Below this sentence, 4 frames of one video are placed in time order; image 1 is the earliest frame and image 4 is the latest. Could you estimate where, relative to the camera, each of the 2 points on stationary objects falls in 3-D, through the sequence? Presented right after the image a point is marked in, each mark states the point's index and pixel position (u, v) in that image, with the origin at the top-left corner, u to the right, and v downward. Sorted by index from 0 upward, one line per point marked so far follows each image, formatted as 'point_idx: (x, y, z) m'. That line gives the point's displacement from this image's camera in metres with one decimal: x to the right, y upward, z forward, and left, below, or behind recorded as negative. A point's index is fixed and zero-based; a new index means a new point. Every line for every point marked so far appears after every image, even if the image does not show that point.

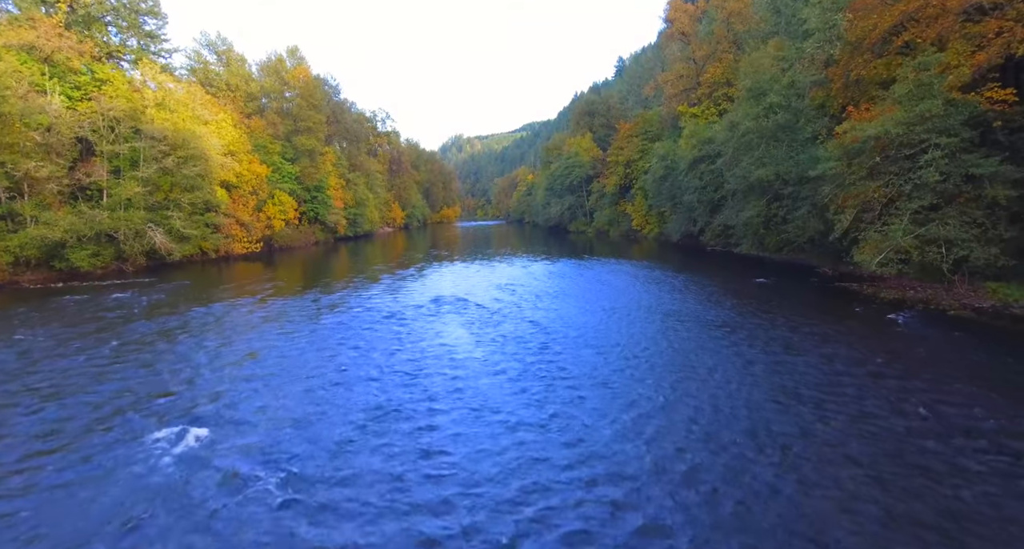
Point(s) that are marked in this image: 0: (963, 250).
0: (+15.1, +0.8, +18.3) m
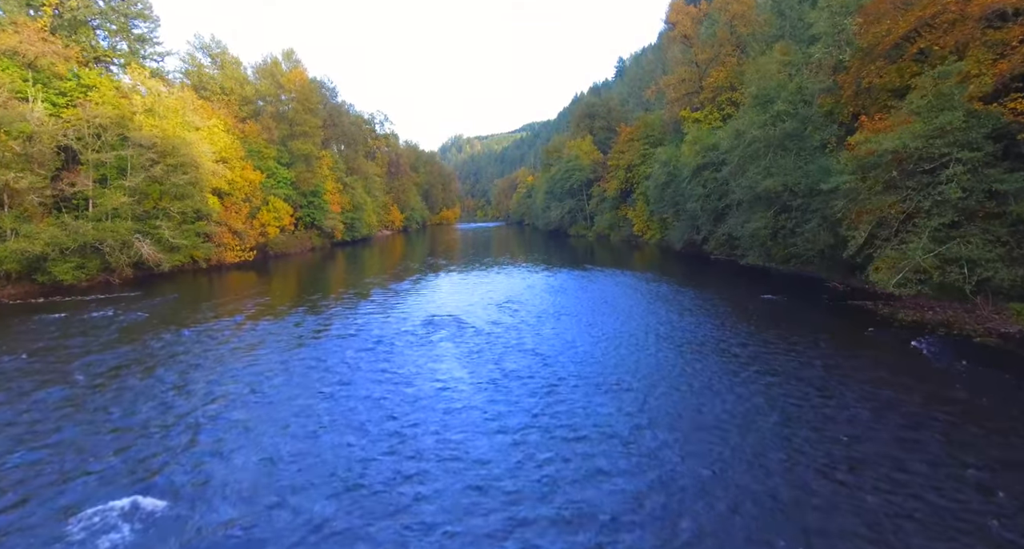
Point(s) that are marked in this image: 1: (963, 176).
0: (+15.0, +0.1, +17.3) m
1: (+14.4, +3.1, +17.4) m
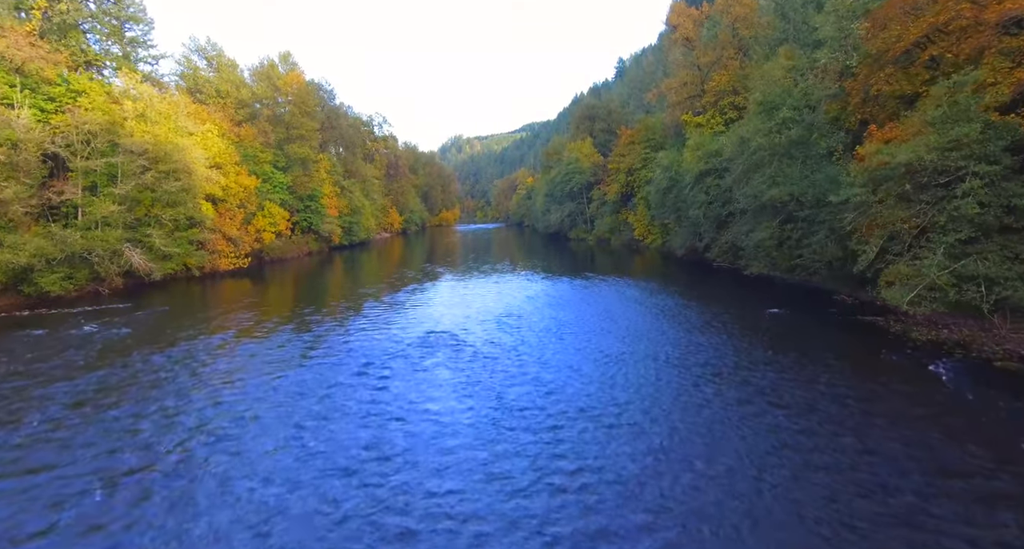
0: (+15.0, -0.5, +16.6) m
1: (+14.3, +2.6, +16.7) m
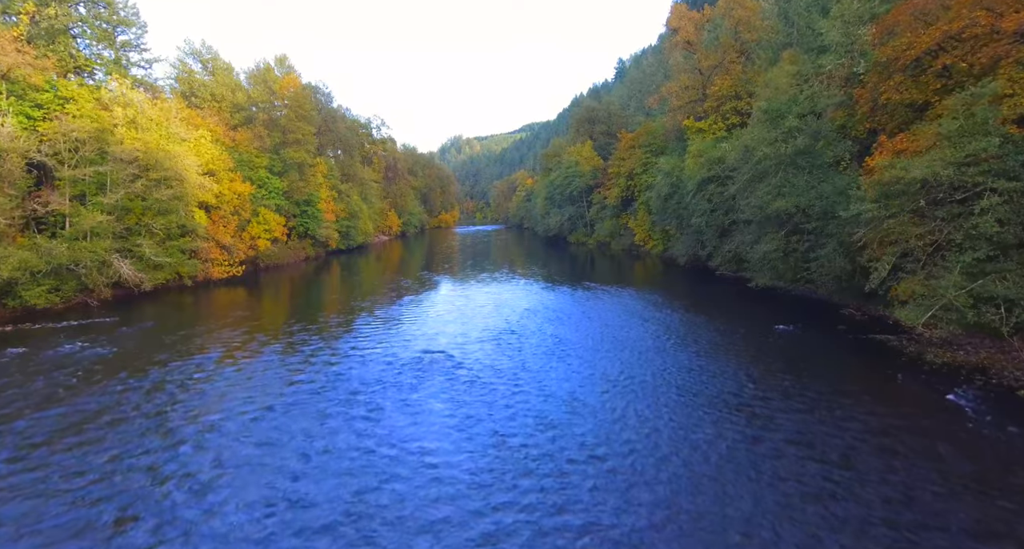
0: (+14.9, -1.1, +15.9) m
1: (+14.2, +1.9, +15.9) m
